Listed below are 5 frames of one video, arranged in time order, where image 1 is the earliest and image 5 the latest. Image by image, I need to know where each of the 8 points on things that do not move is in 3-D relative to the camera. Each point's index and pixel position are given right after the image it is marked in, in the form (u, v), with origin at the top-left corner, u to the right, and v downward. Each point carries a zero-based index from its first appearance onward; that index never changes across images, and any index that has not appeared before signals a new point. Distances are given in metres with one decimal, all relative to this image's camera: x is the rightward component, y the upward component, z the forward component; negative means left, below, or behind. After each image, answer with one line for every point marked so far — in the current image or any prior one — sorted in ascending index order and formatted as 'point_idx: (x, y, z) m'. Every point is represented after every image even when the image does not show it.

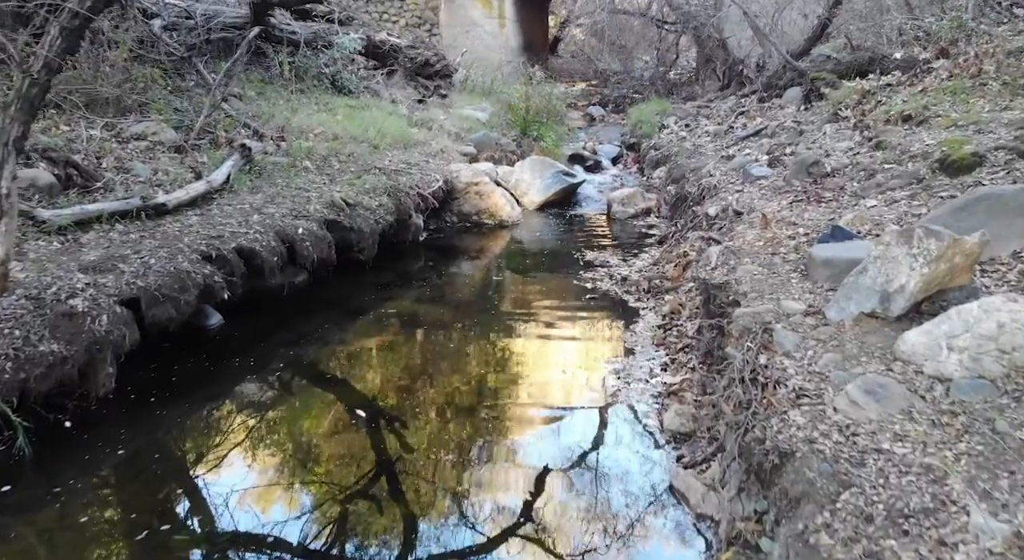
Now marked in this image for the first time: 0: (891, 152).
0: (+2.9, +1.0, +6.0) m
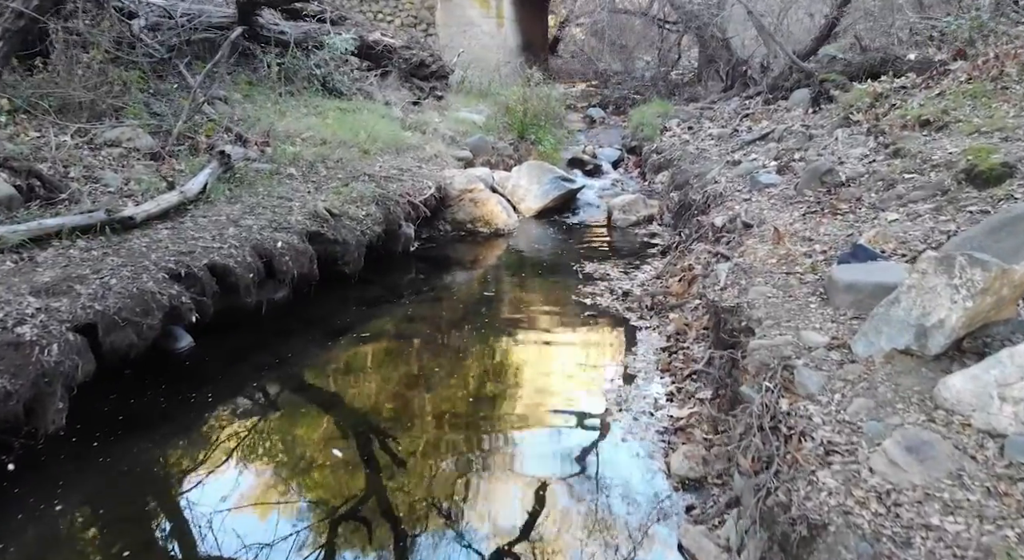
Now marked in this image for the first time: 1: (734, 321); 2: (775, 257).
0: (+2.9, +0.9, +5.6) m
1: (+1.1, -0.2, +4.0) m
2: (+1.6, +0.1, +4.7) m
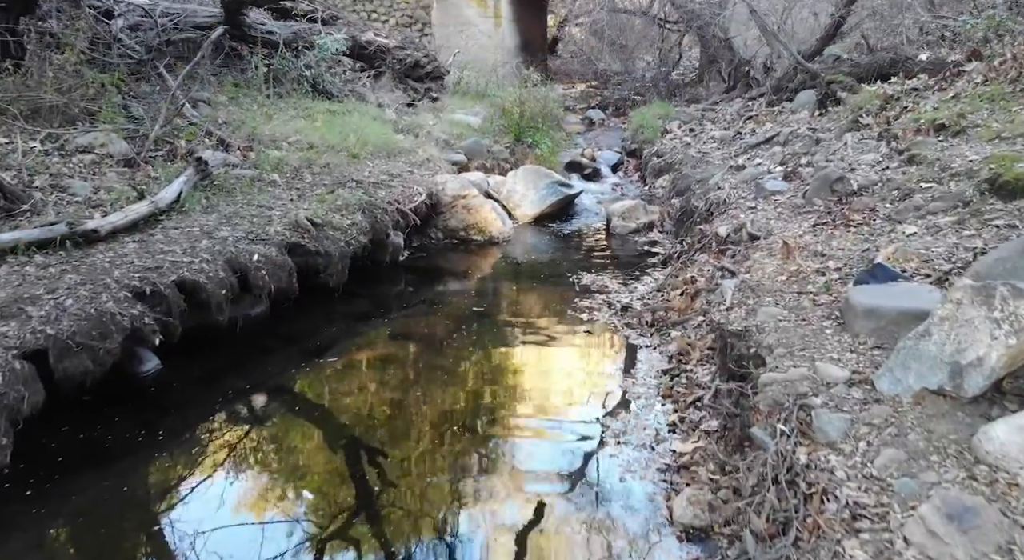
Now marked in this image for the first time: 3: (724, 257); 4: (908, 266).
0: (+2.8, +0.8, +5.3) m
1: (+1.1, -0.3, +3.7) m
2: (+1.5, 0.0, +4.3) m
3: (+1.5, +0.2, +5.5) m
4: (+1.9, +0.1, +3.8) m
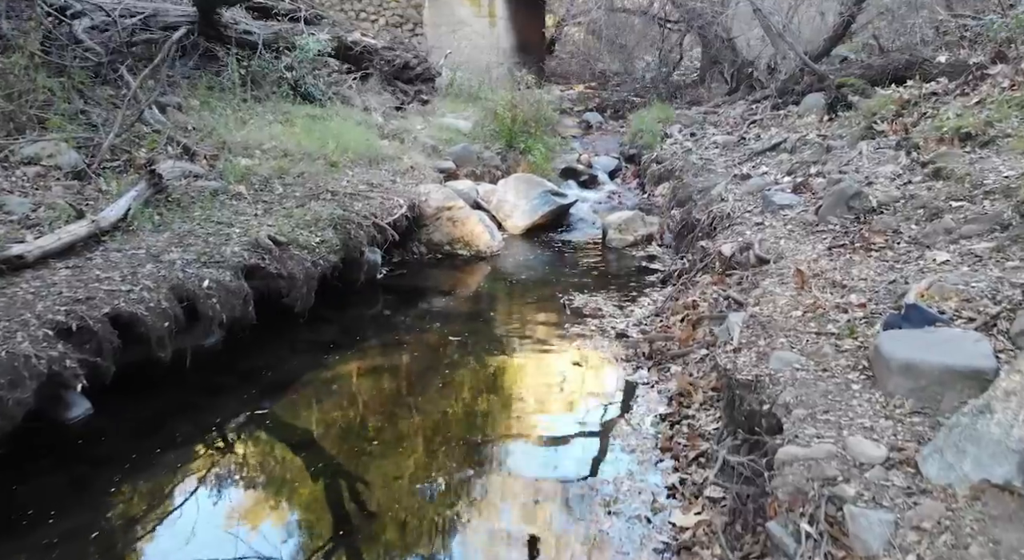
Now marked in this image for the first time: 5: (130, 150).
0: (+2.7, +0.6, +4.7) m
1: (+1.0, -0.5, +3.1) m
2: (+1.4, -0.1, +3.8) m
3: (+1.4, 0.0, +5.0) m
4: (+1.8, -0.1, +3.2) m
5: (-3.2, +1.1, +6.4) m
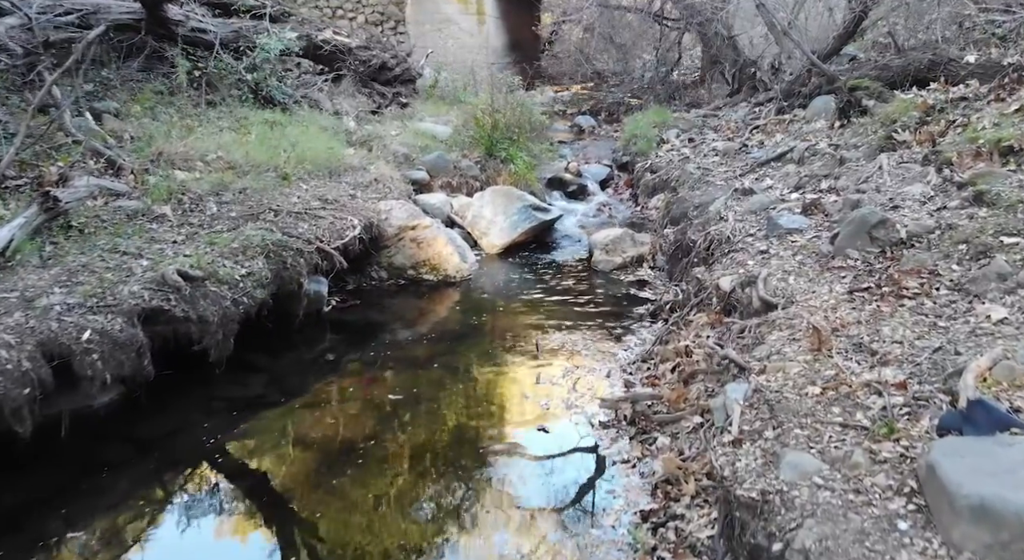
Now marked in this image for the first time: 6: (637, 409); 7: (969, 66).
0: (+2.5, +0.3, +3.9) m
1: (+0.7, -0.7, +2.3) m
2: (+1.2, -0.4, +2.9) m
3: (+1.2, -0.3, +4.1) m
4: (+1.6, -0.4, +2.4) m
5: (-3.4, +0.8, +5.6) m
6: (+0.7, -0.7, +4.2) m
7: (+3.9, +1.8, +6.6) m
